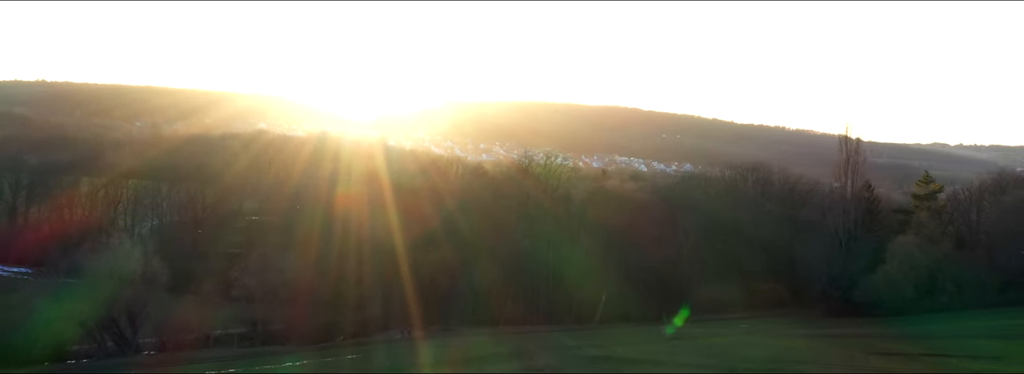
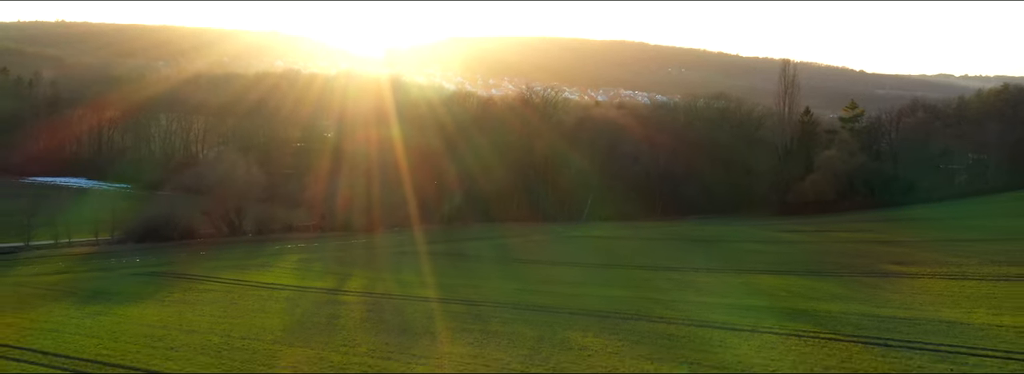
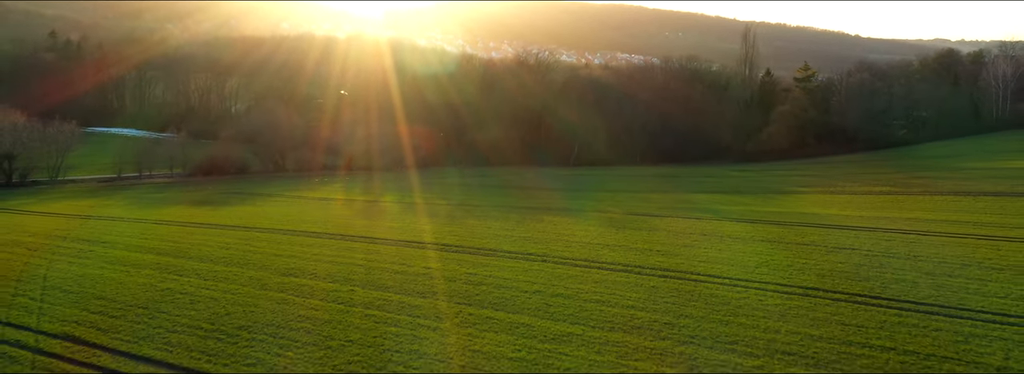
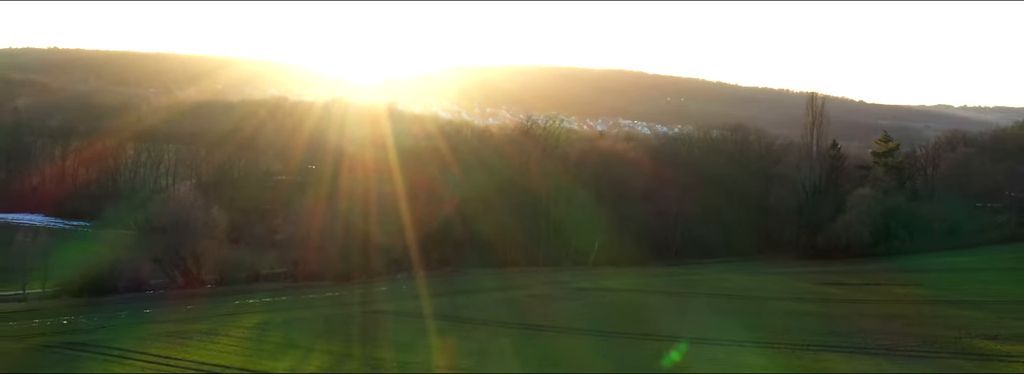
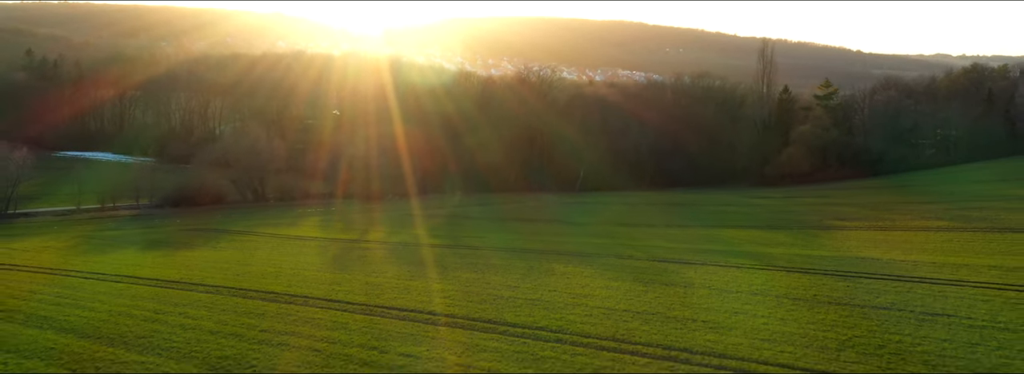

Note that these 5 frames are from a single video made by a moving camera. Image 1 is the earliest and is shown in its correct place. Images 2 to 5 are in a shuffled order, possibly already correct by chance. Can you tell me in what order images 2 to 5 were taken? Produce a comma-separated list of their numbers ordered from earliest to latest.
4, 2, 5, 3
